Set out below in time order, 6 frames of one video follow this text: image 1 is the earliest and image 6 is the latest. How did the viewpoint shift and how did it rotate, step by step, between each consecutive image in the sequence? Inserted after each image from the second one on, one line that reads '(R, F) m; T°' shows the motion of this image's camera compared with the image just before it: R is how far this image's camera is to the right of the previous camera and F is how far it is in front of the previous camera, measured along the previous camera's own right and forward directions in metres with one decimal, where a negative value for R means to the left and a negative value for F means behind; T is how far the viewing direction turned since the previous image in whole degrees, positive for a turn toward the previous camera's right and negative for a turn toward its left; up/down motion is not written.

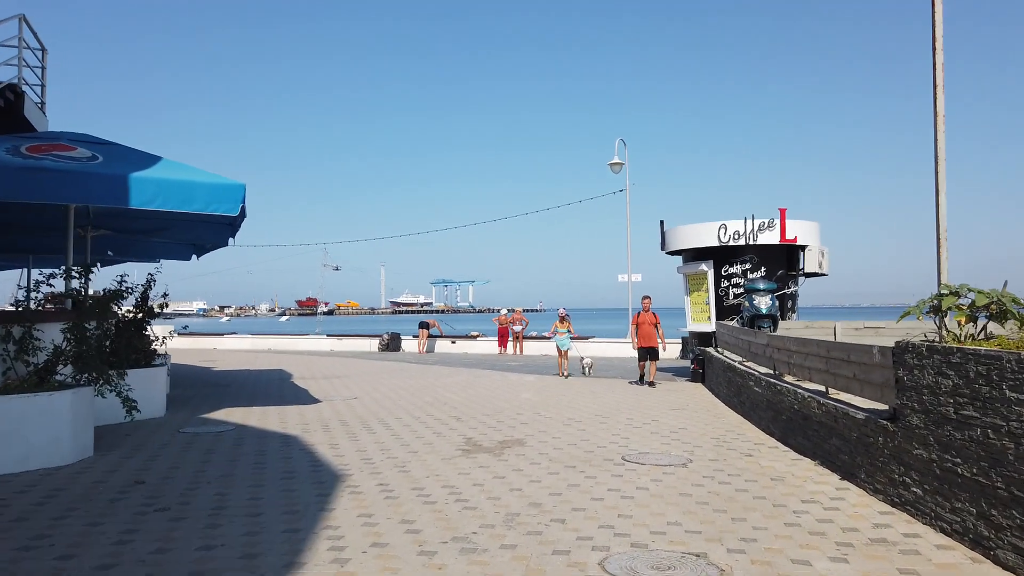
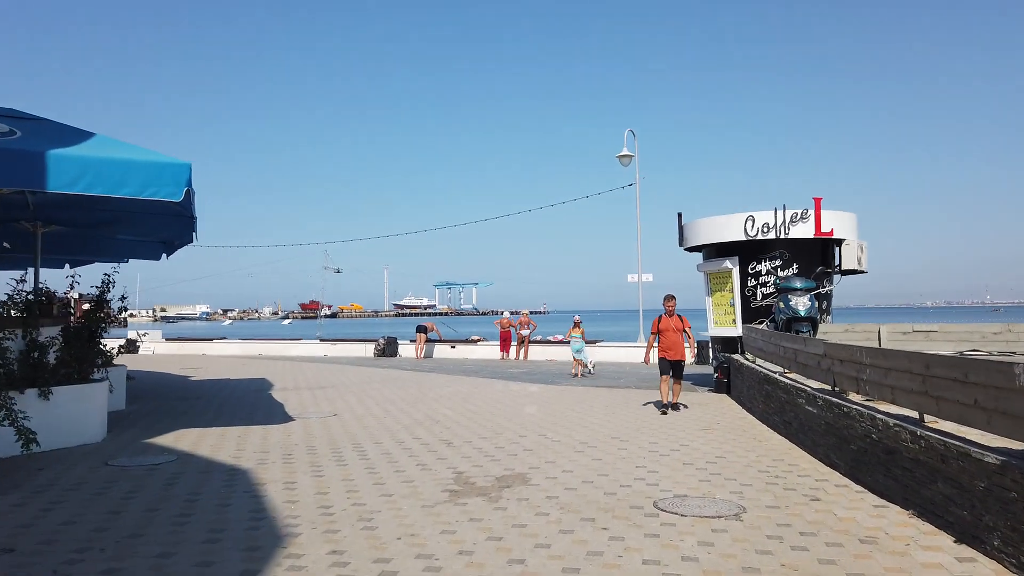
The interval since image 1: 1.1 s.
(0.0, +1.6) m; 0°
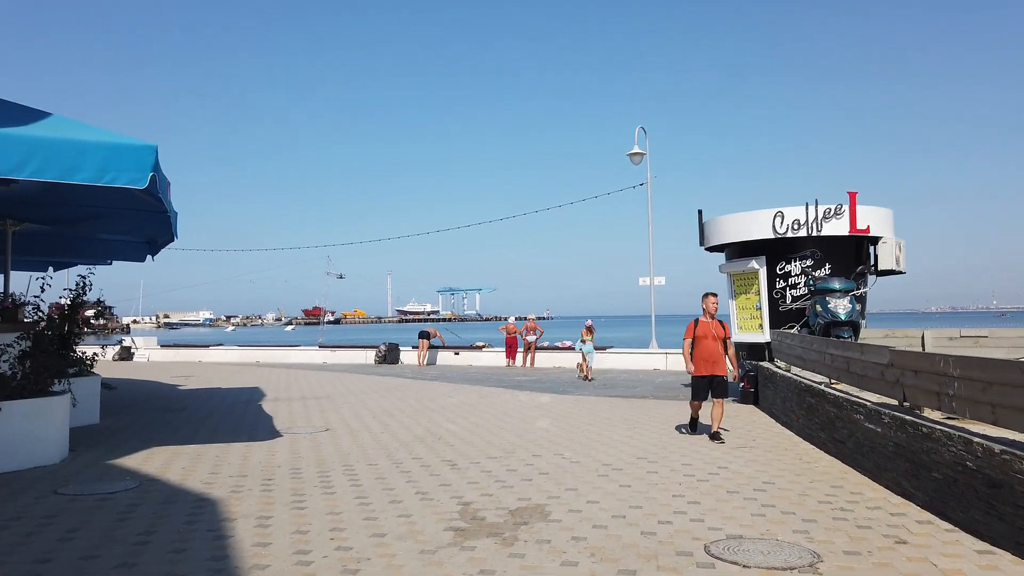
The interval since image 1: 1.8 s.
(-0.1, +1.0) m; 0°
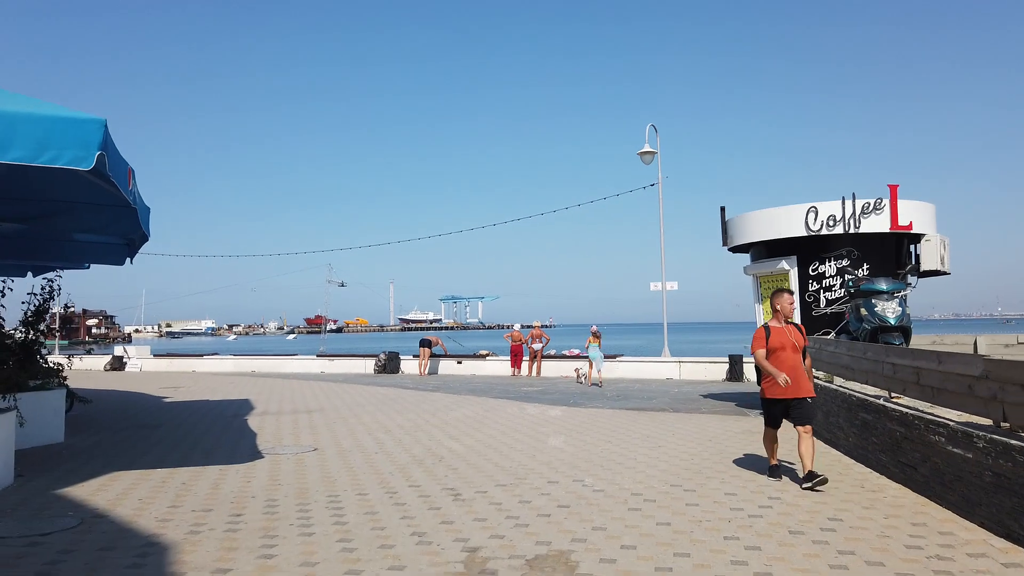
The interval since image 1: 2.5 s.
(-0.1, +1.1) m; 0°
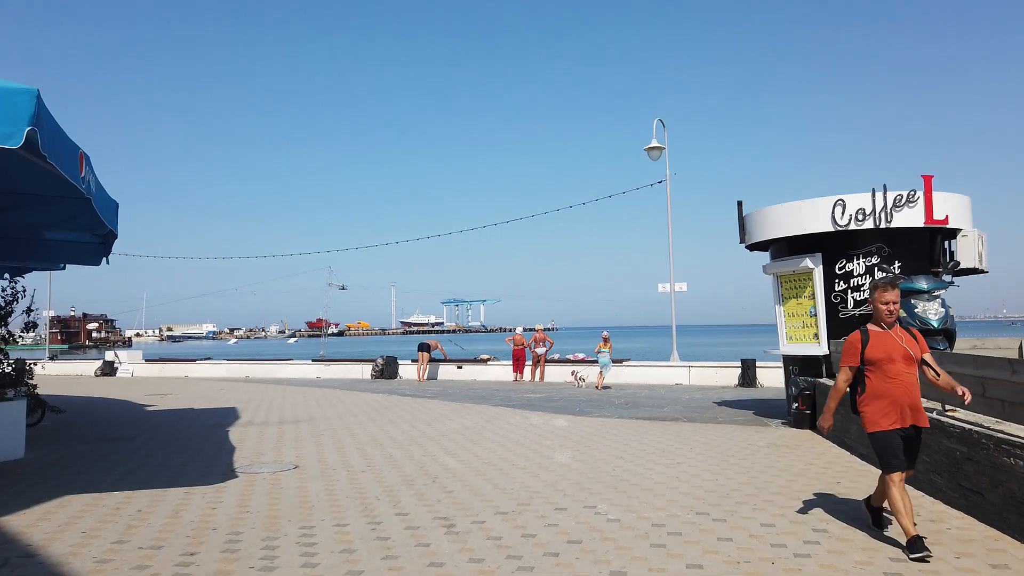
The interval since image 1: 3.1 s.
(0.0, +0.9) m; 0°
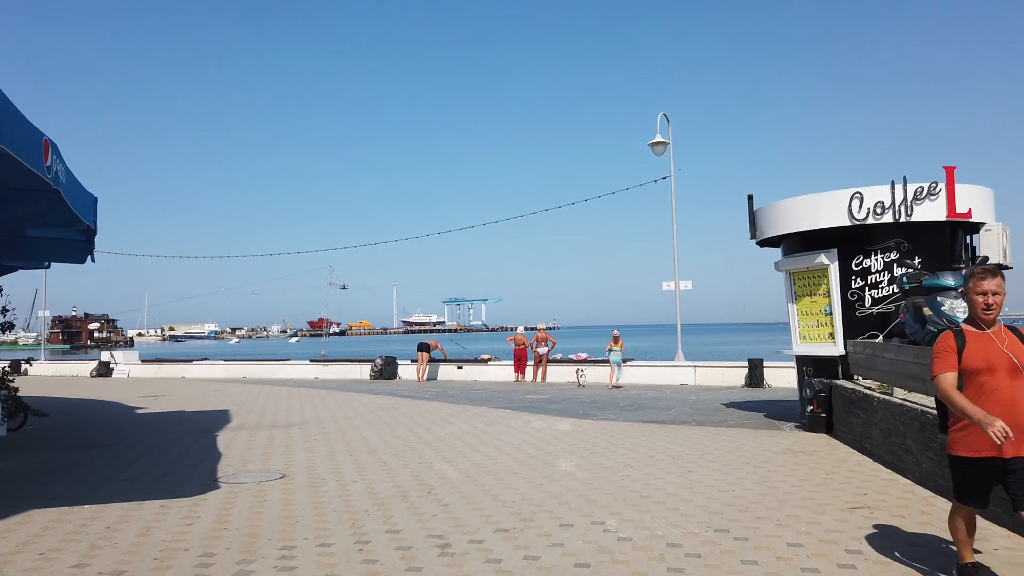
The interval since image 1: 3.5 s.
(0.0, +0.5) m; 0°
